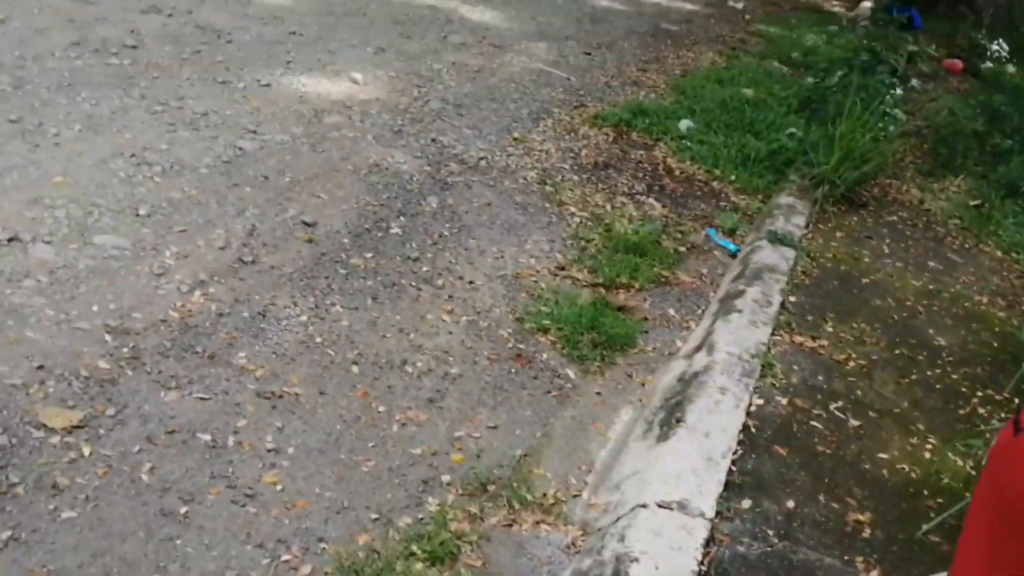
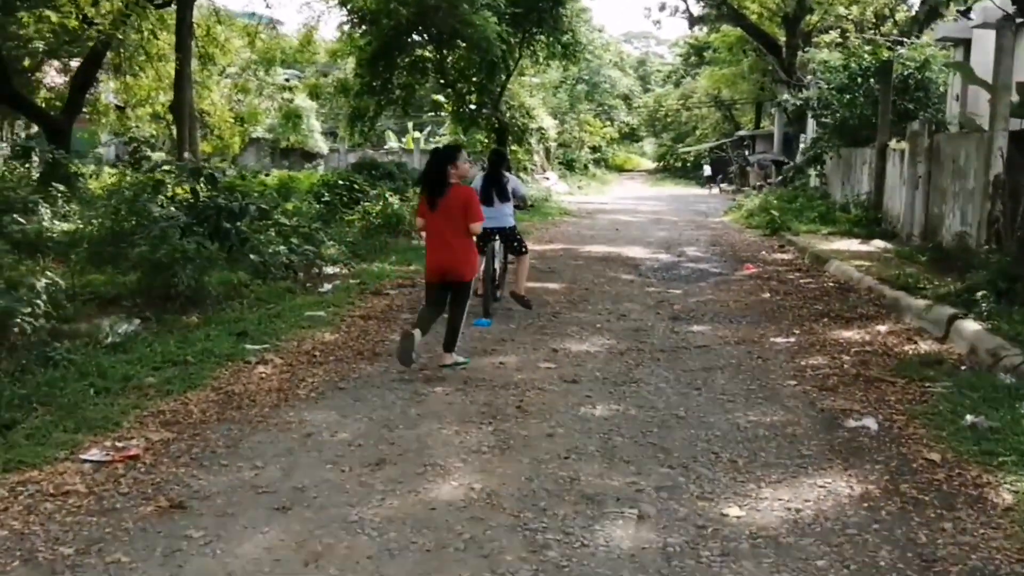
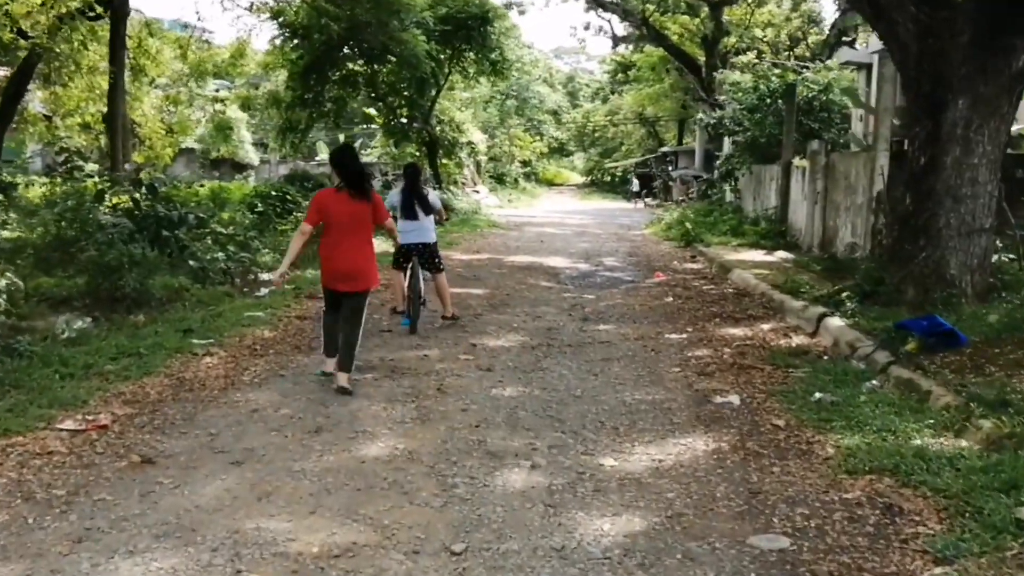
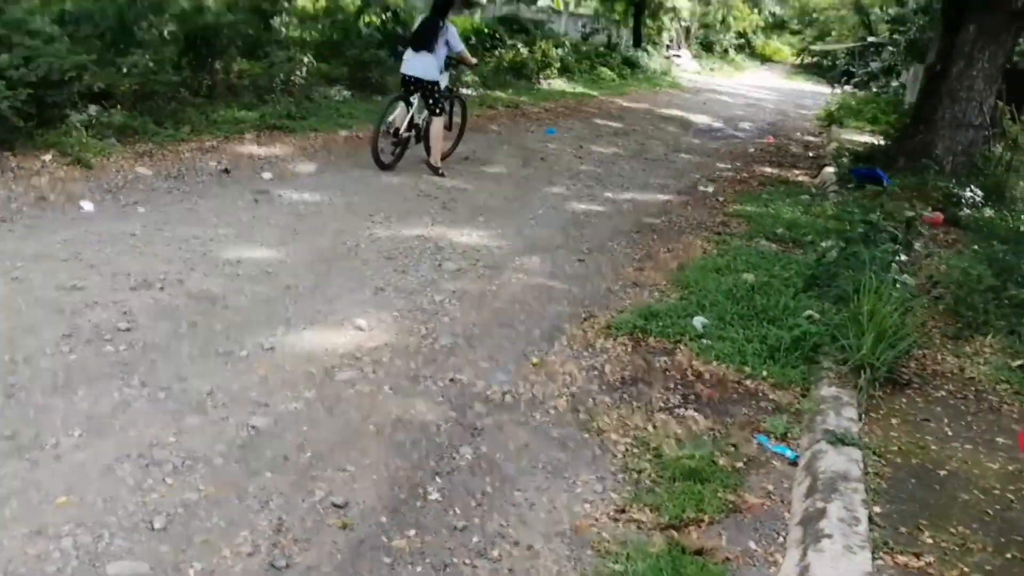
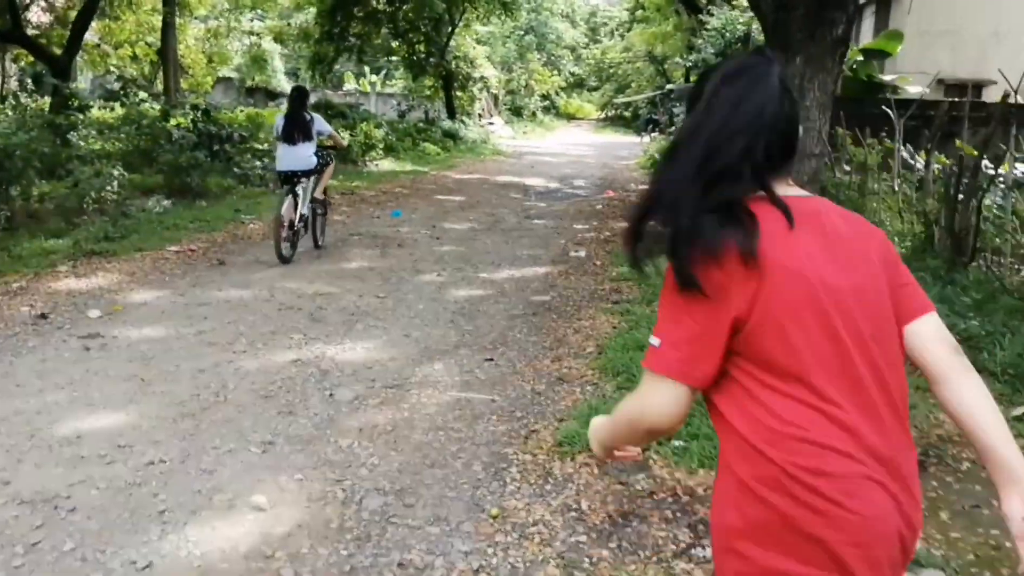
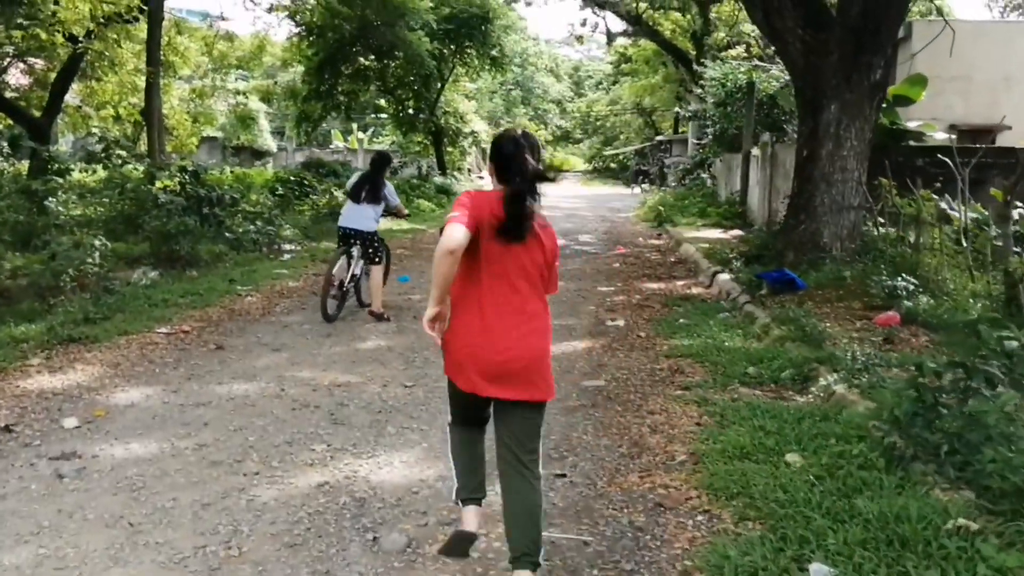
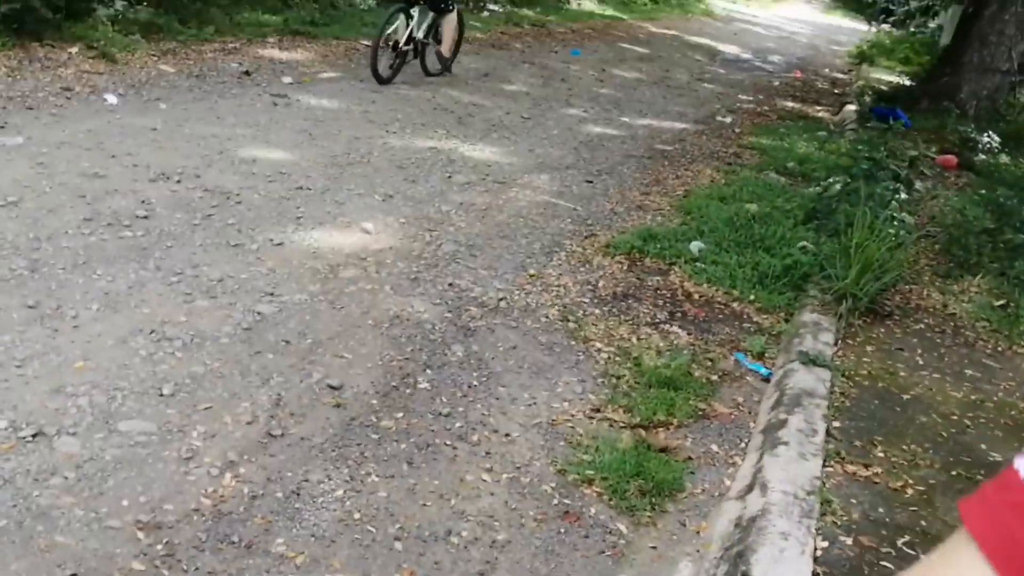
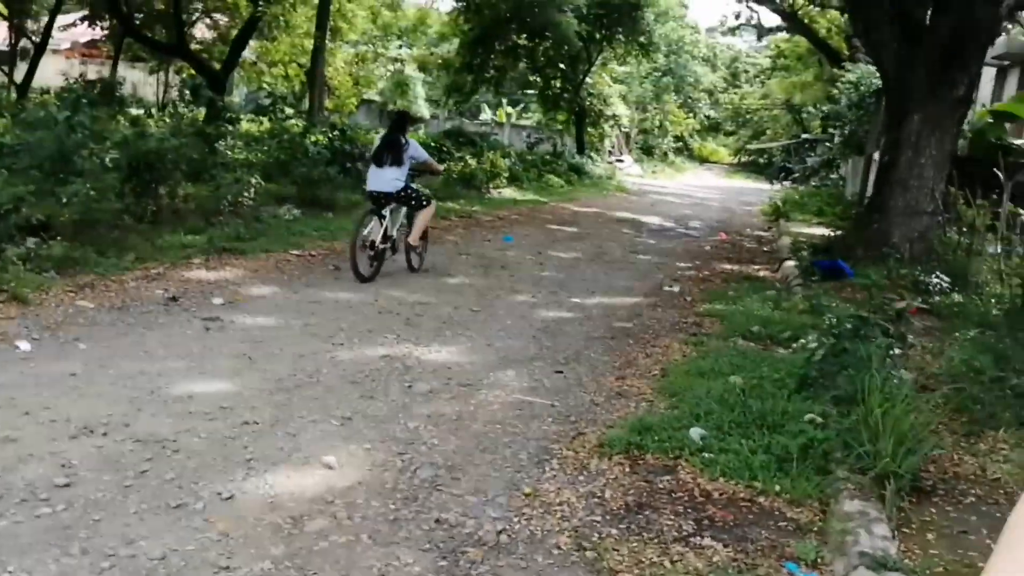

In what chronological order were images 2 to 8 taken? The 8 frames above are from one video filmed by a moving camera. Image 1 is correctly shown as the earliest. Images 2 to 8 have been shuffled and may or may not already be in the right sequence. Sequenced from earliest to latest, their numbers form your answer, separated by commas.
7, 4, 8, 5, 6, 3, 2
